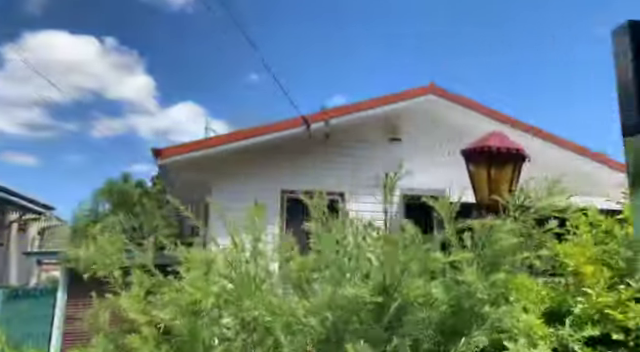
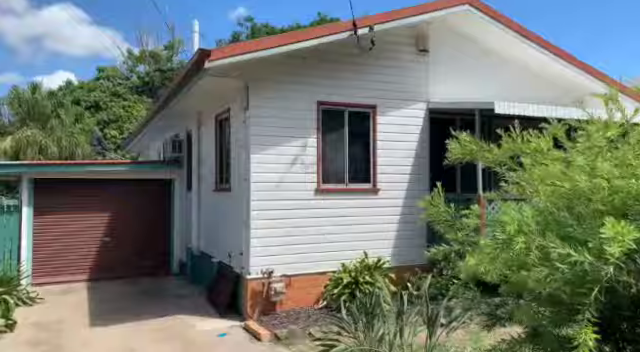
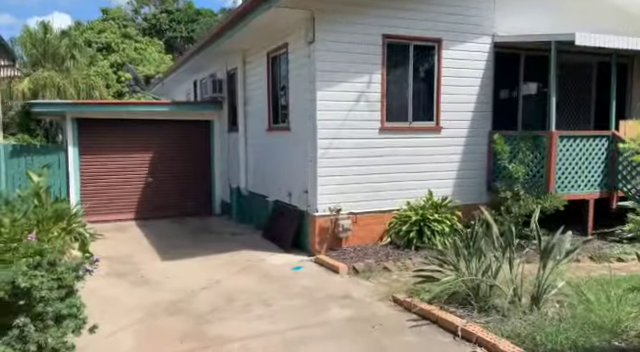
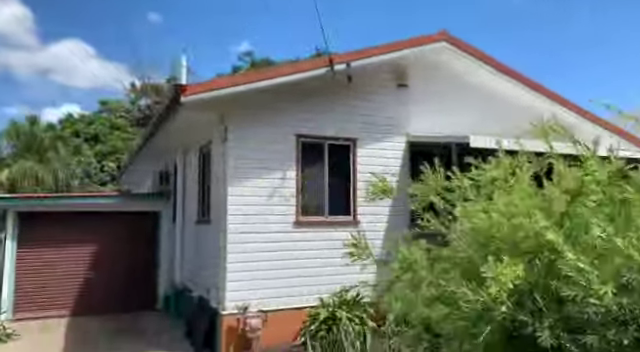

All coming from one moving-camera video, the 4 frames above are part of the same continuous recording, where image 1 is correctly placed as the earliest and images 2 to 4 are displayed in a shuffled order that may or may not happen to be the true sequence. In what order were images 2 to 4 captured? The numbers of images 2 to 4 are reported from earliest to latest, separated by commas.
4, 2, 3
